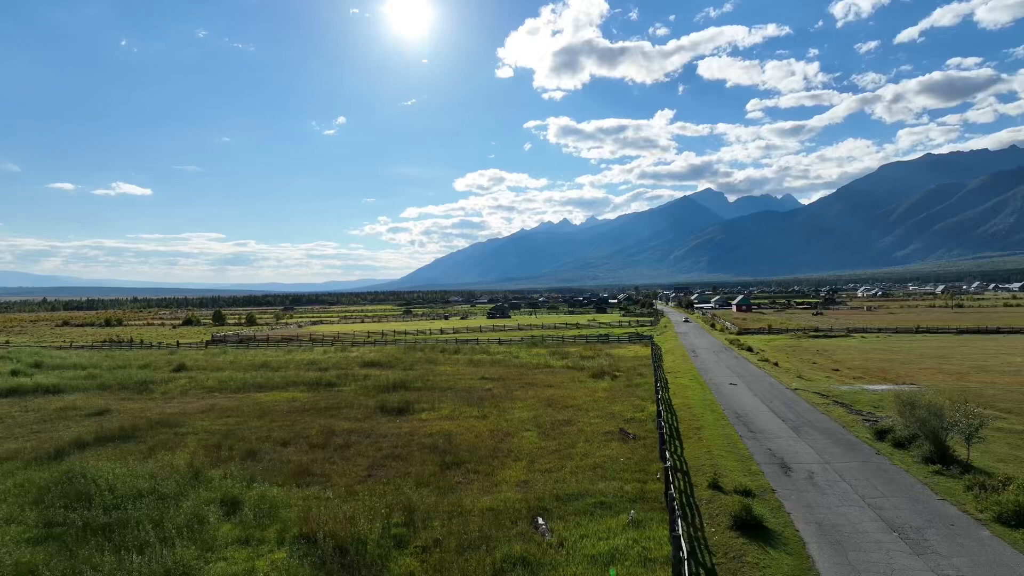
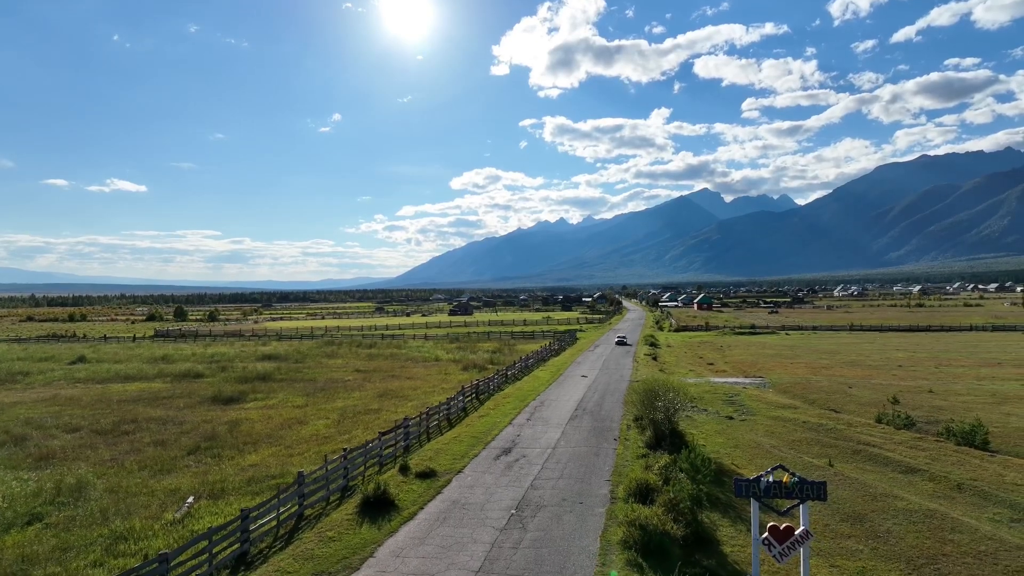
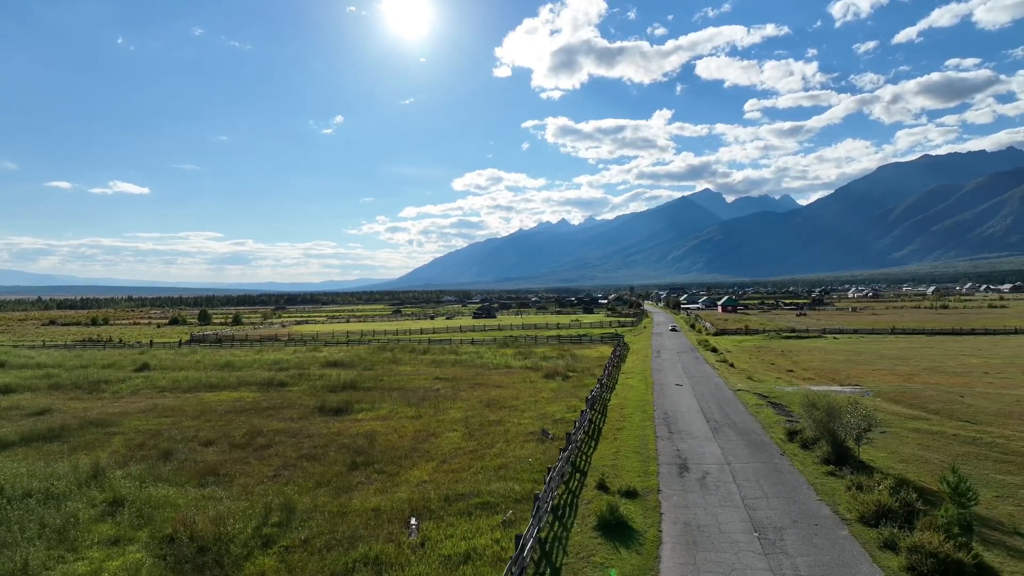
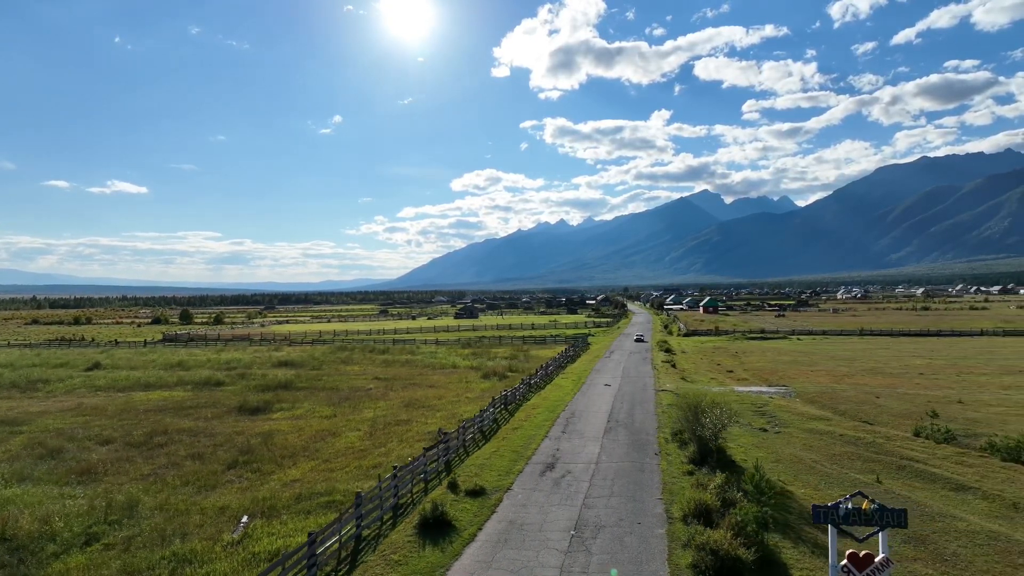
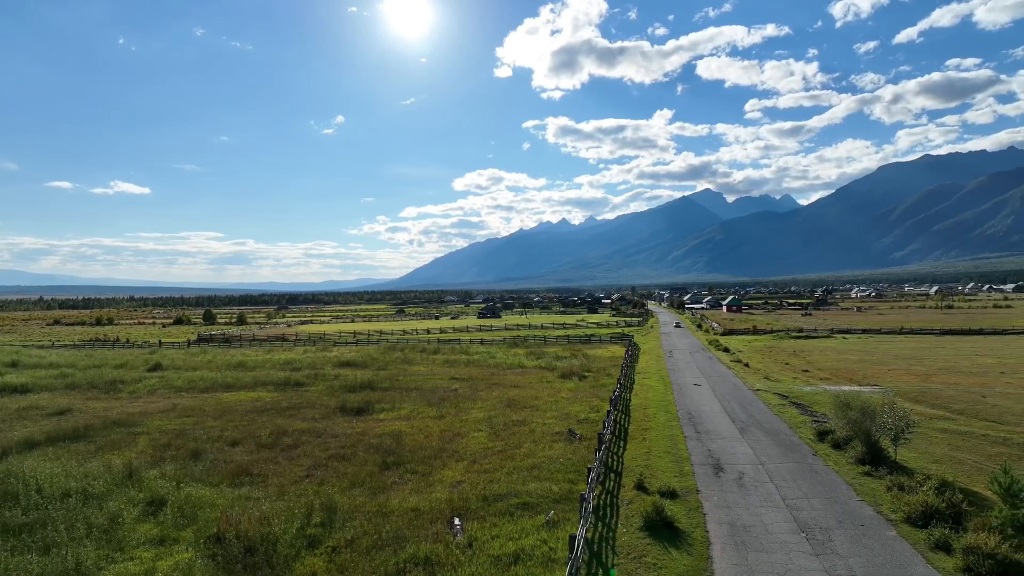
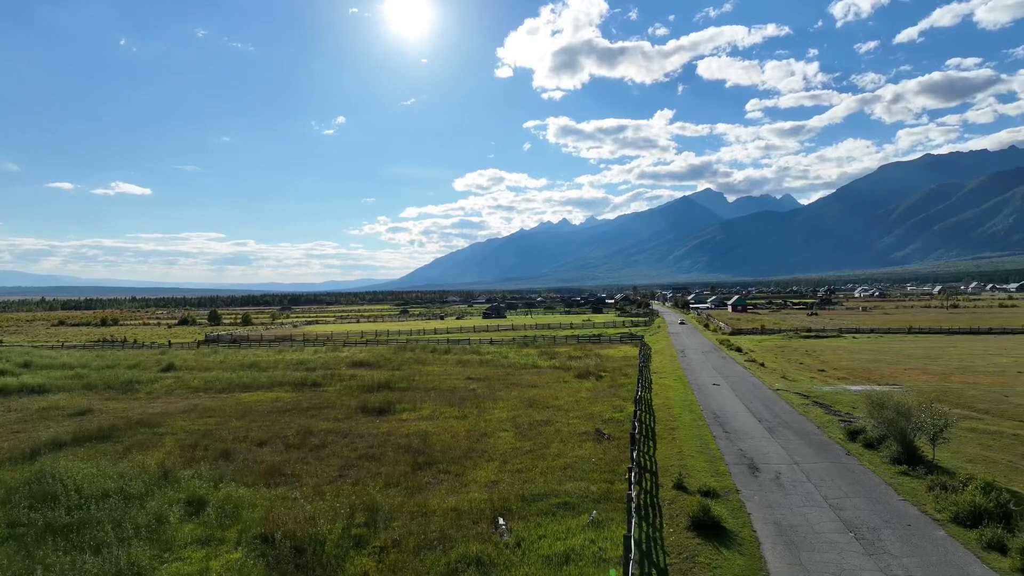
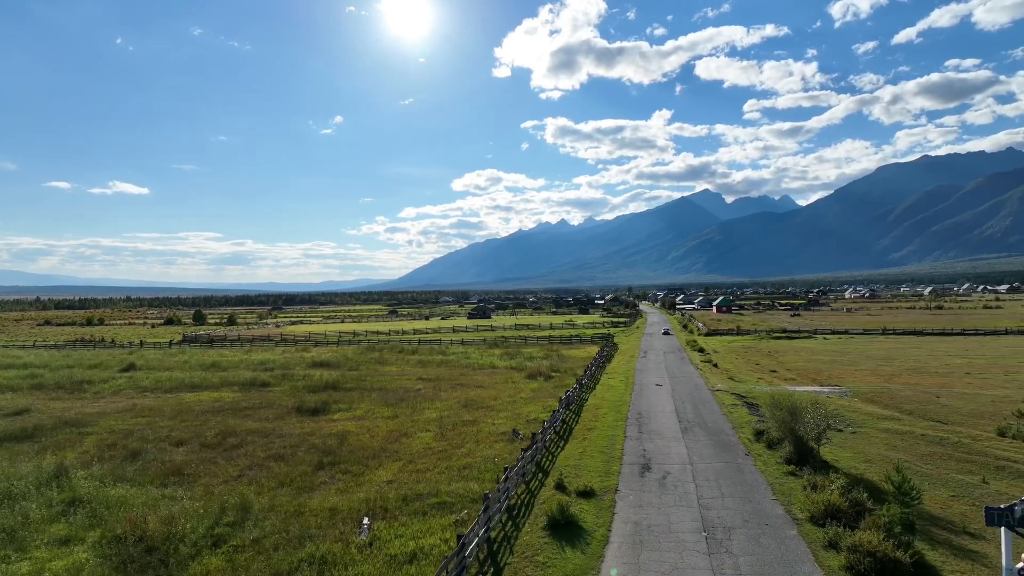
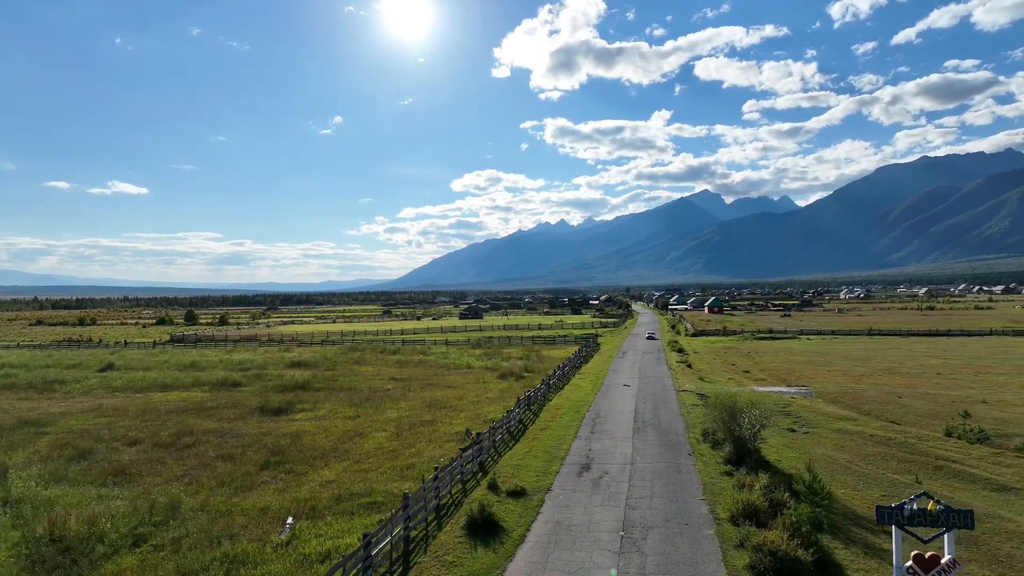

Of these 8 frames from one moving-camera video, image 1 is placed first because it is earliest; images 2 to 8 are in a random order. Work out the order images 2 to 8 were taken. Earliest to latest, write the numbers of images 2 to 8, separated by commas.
6, 5, 3, 7, 8, 4, 2
